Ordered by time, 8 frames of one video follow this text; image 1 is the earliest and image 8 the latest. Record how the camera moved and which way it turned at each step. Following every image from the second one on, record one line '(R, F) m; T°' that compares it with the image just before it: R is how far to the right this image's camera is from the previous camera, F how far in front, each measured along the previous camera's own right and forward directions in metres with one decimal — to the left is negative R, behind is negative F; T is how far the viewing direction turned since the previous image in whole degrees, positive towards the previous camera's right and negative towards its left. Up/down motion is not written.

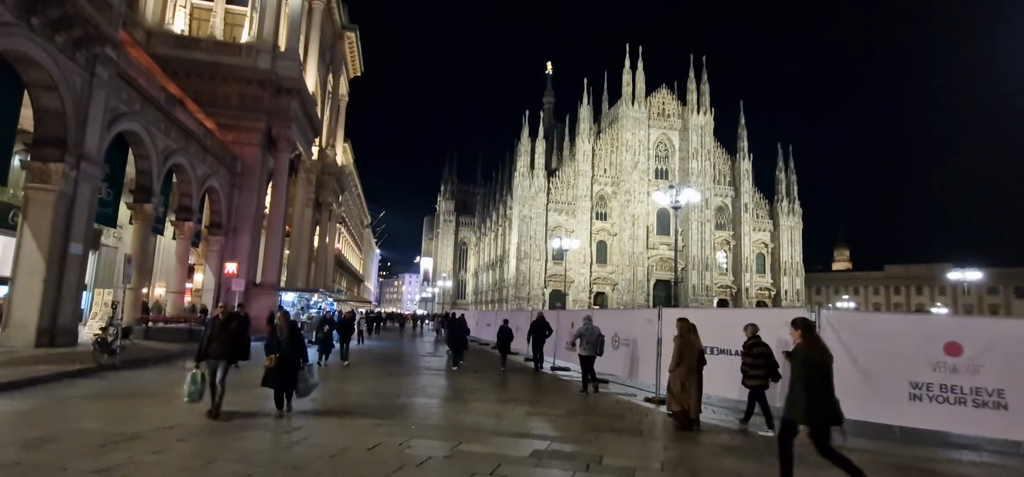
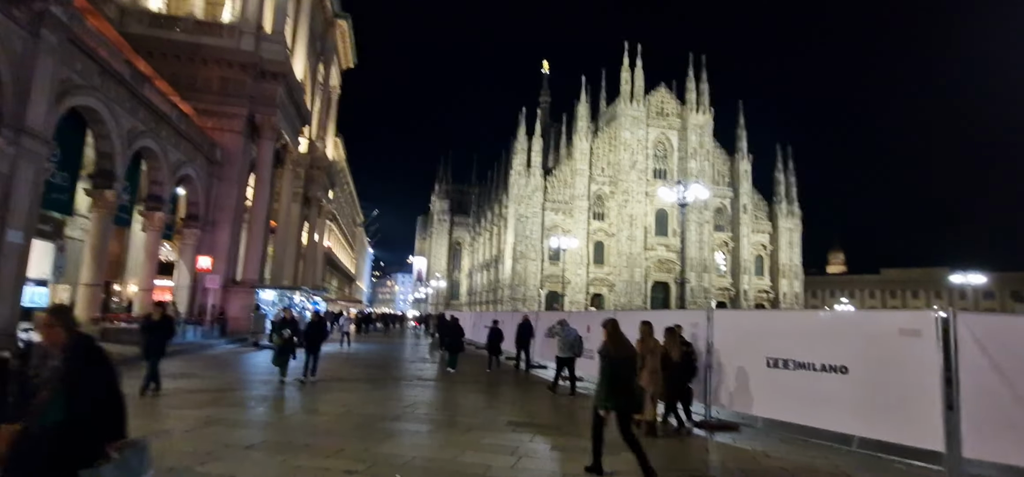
(-0.3, +2.0) m; +1°
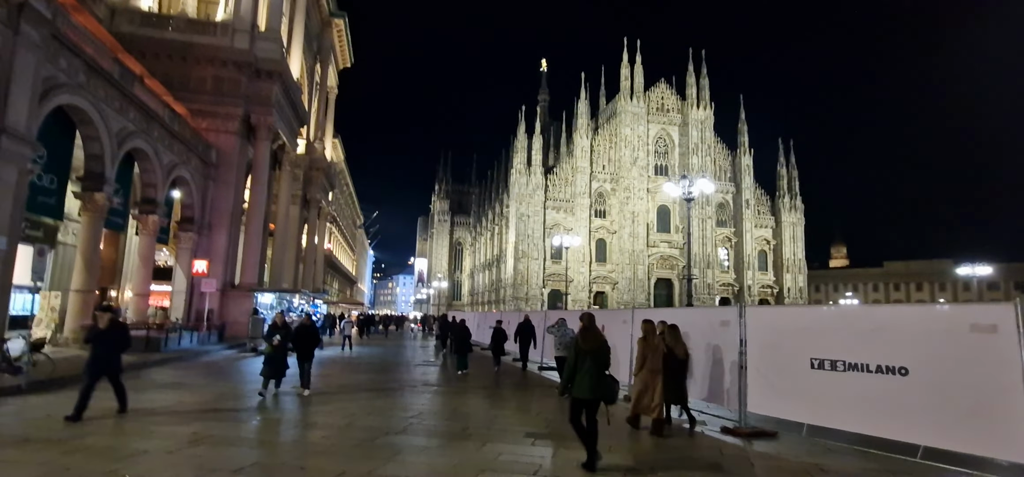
(-0.1, +0.7) m; 0°
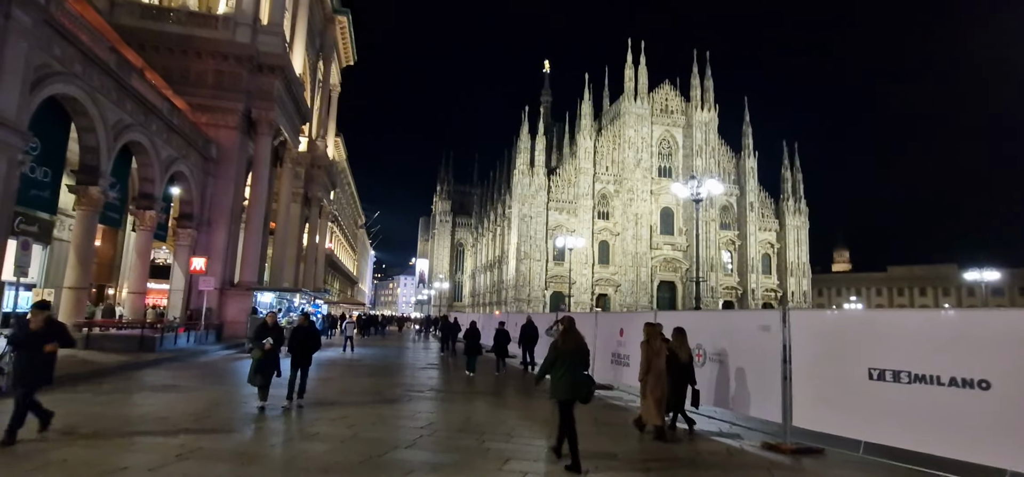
(-0.2, +0.6) m; 0°
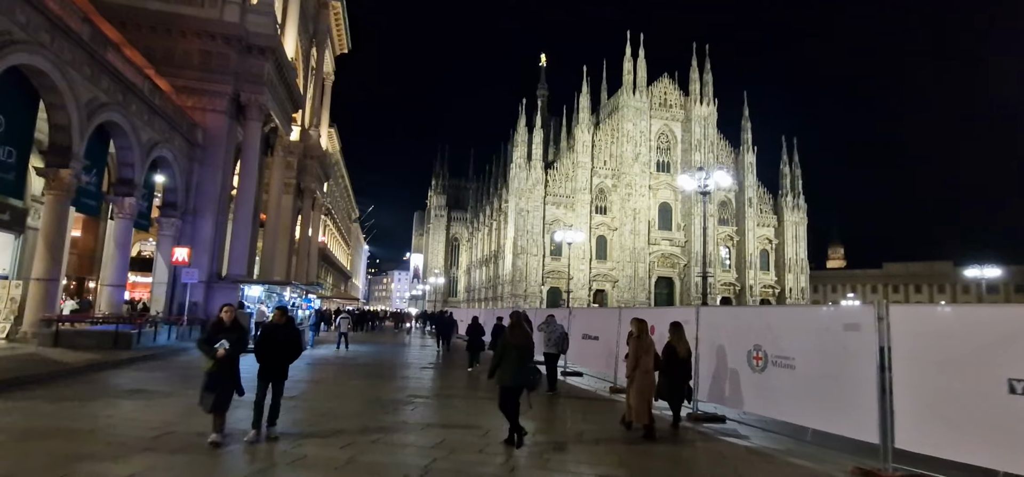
(-0.4, +1.3) m; +1°
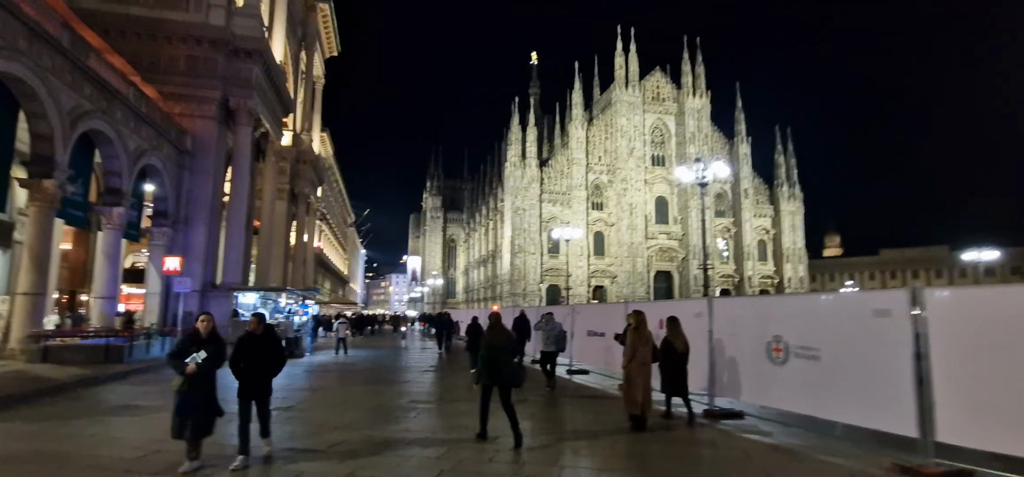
(-0.1, +0.4) m; 0°
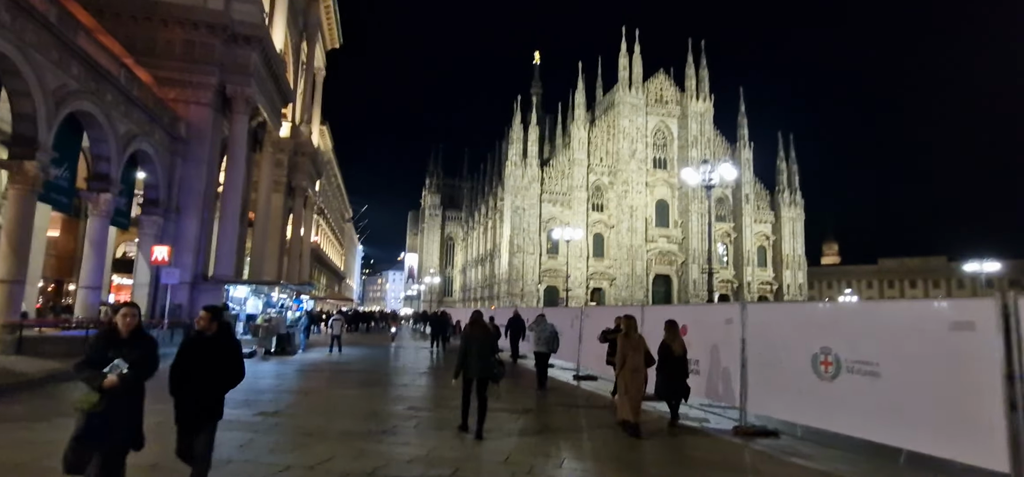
(-0.2, +0.8) m; 0°
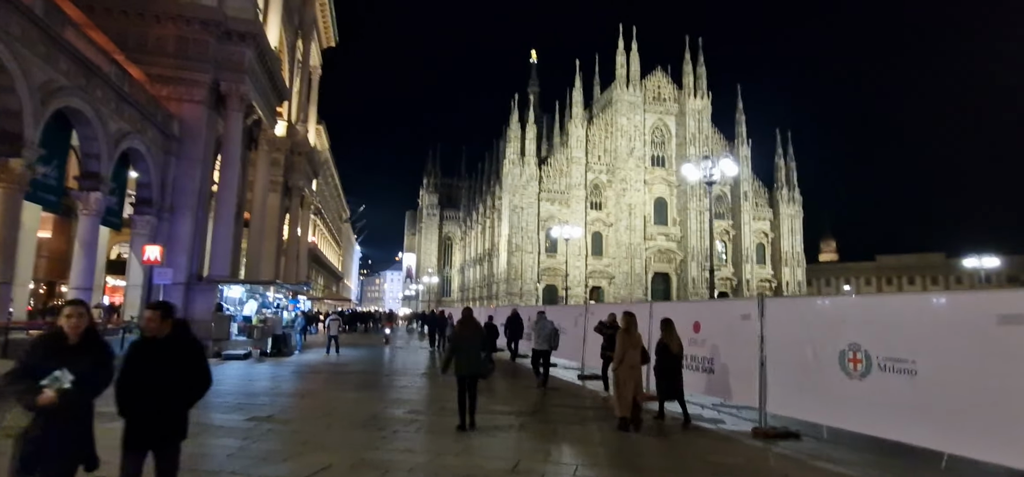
(-0.1, +0.4) m; 0°
